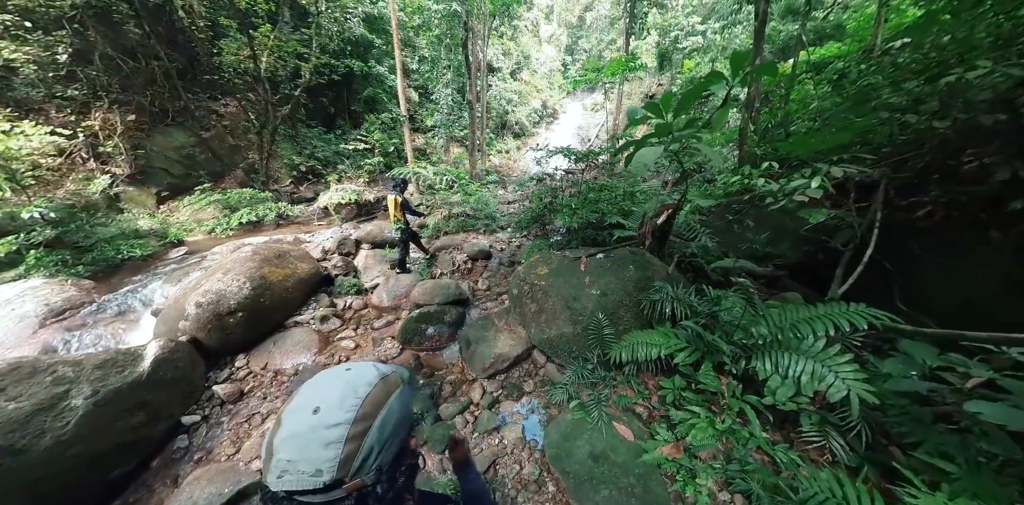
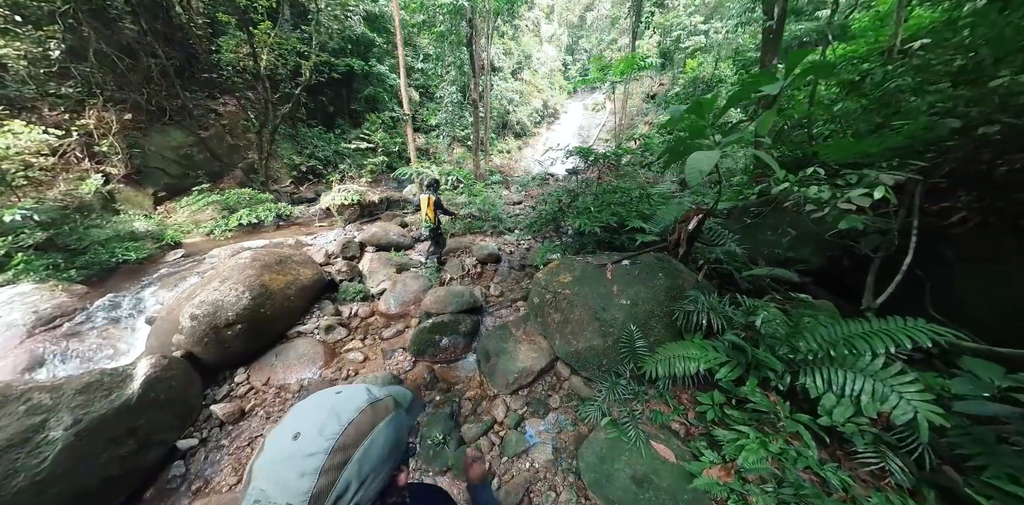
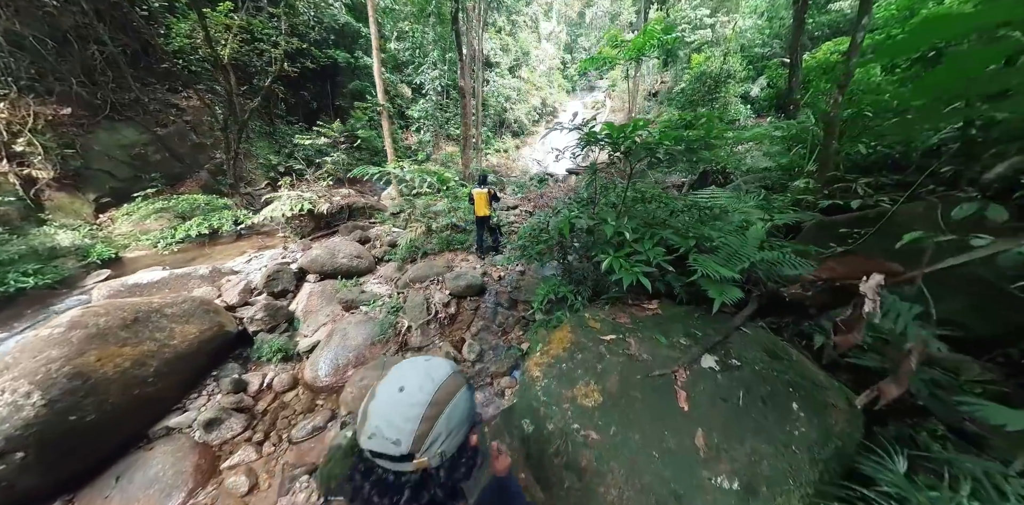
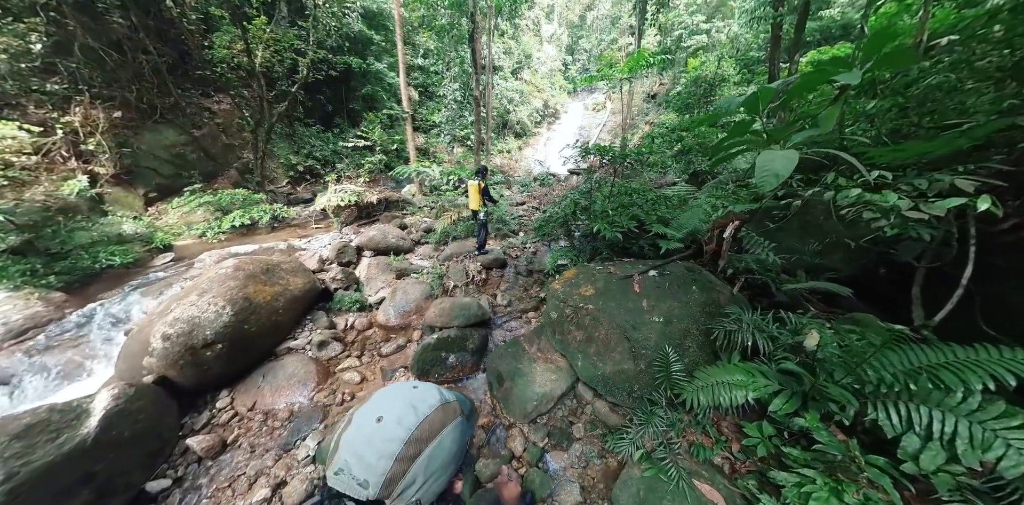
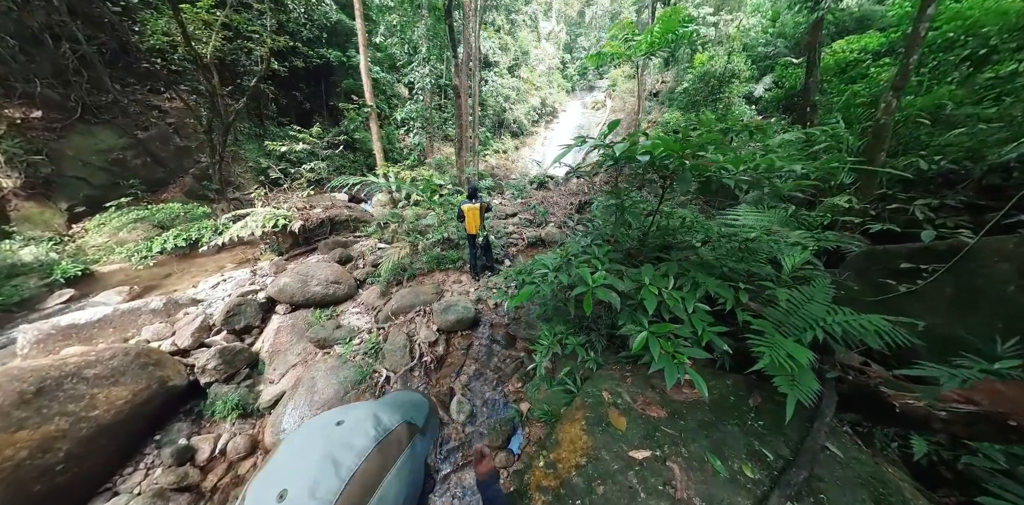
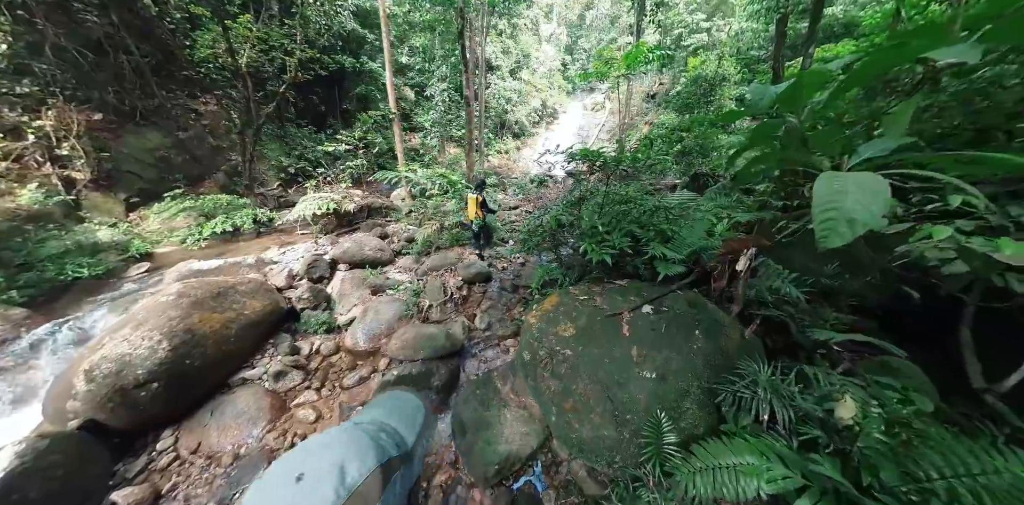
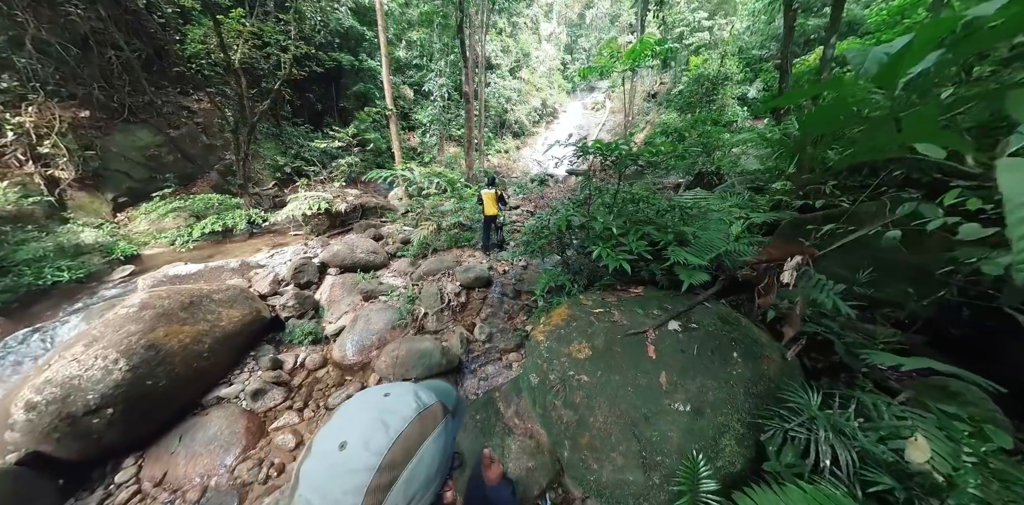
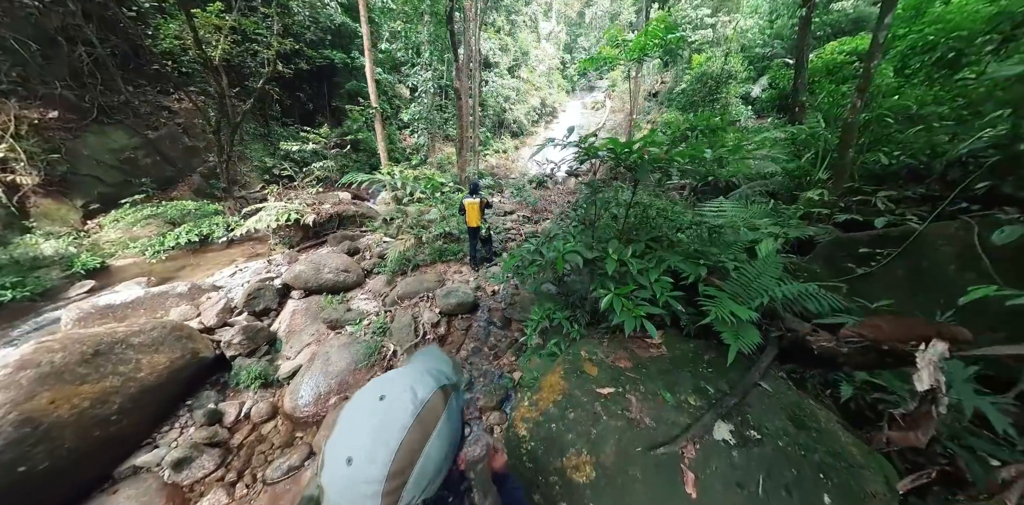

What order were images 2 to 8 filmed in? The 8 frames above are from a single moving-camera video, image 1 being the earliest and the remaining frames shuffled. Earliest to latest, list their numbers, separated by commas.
2, 4, 6, 7, 3, 8, 5
